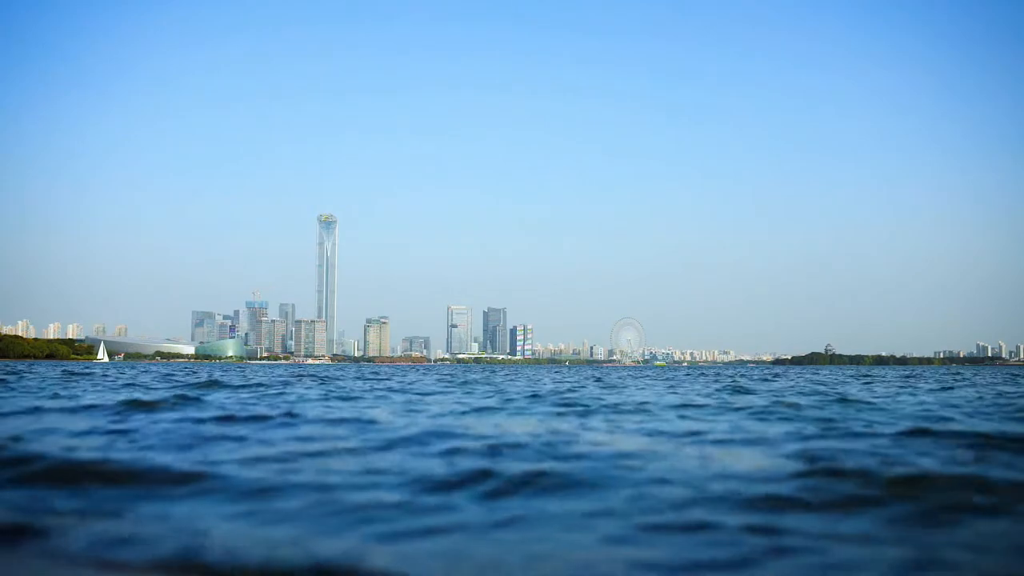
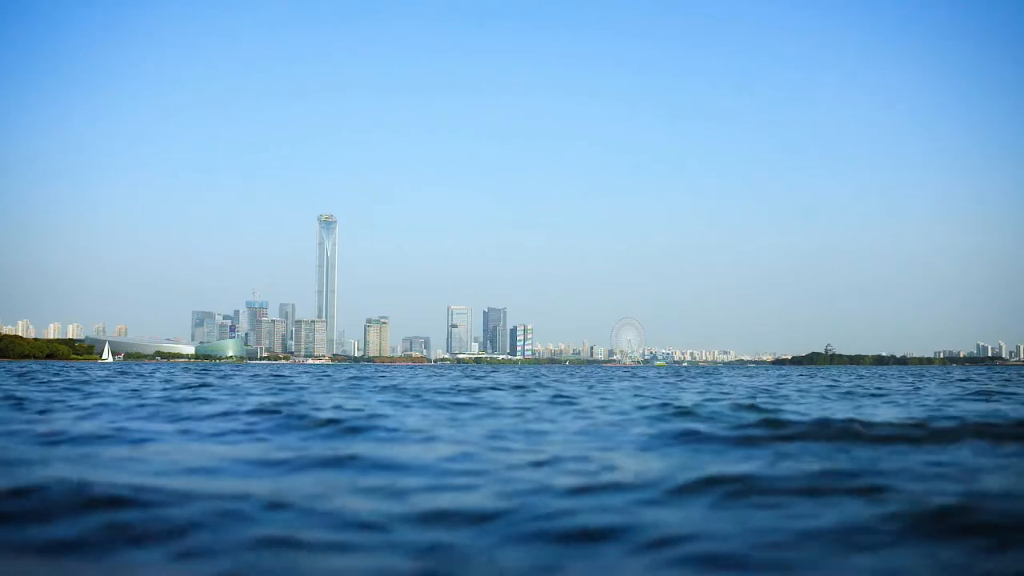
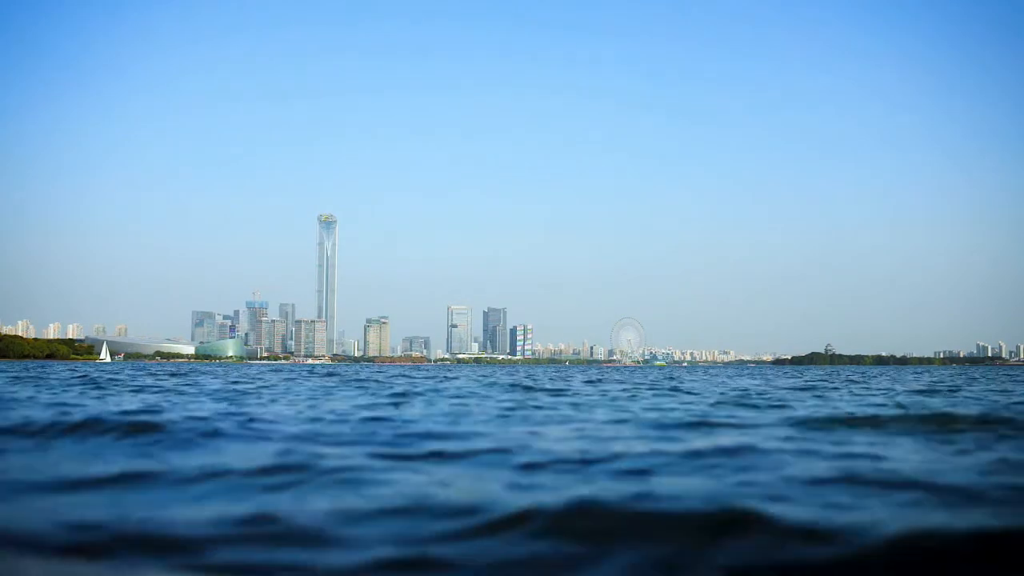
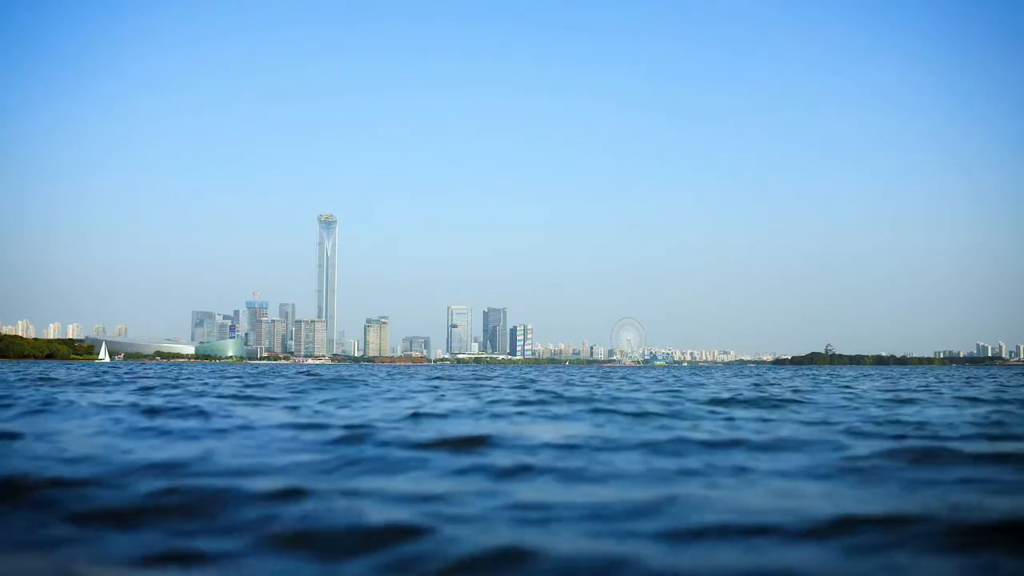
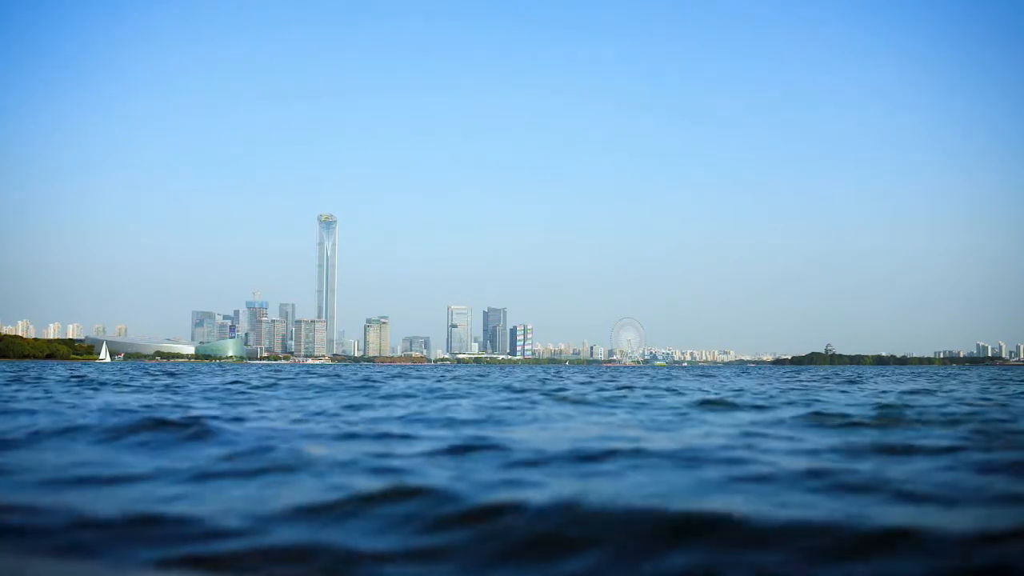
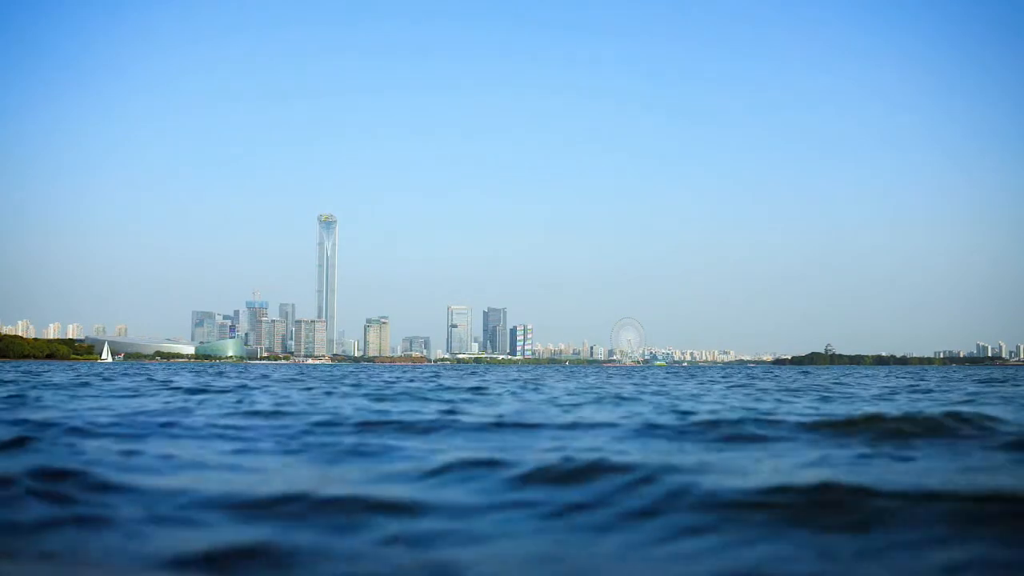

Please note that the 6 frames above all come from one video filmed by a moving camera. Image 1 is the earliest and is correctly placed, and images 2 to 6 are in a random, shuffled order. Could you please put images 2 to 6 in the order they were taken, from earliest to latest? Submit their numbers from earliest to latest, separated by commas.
4, 5, 3, 6, 2
